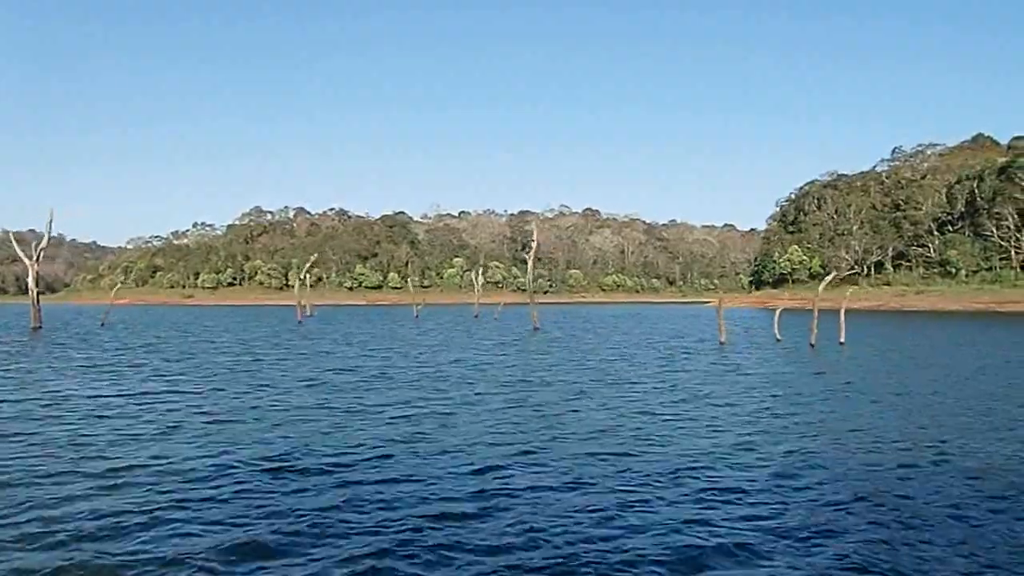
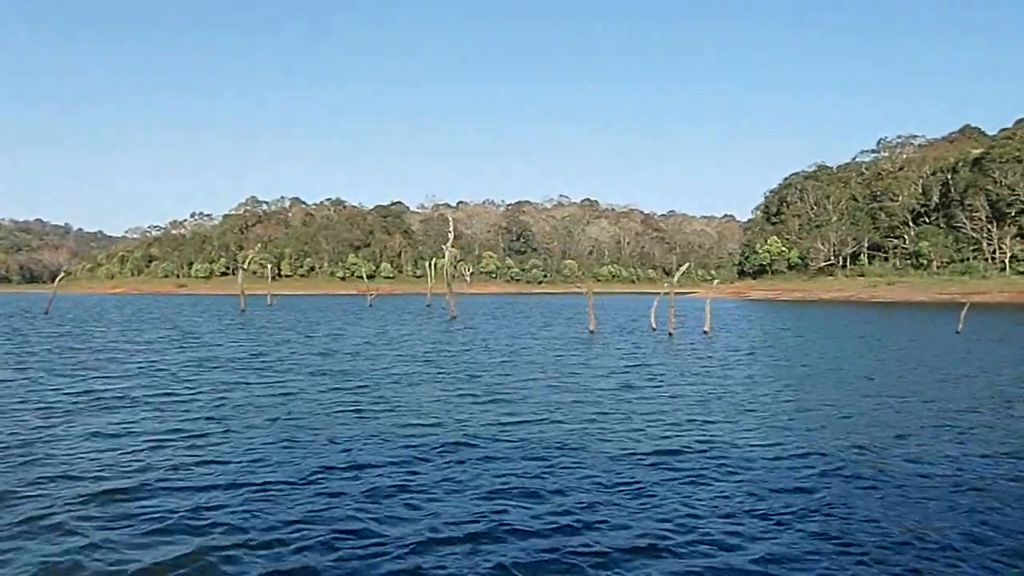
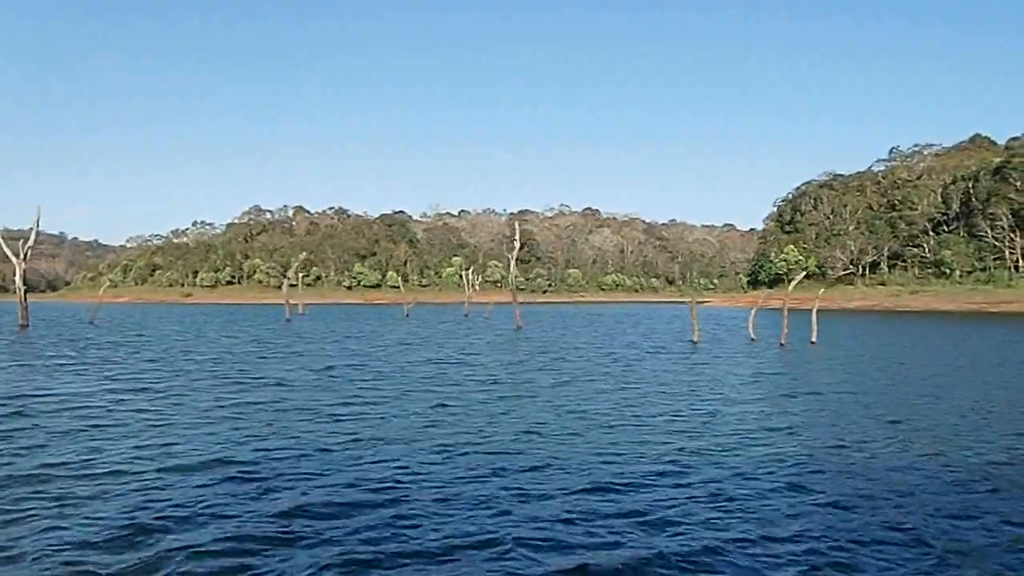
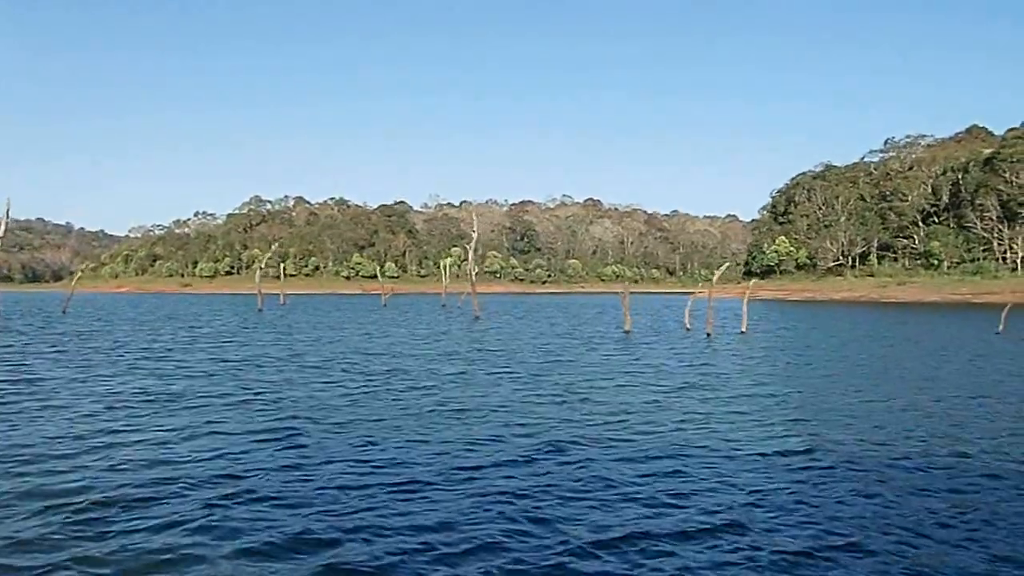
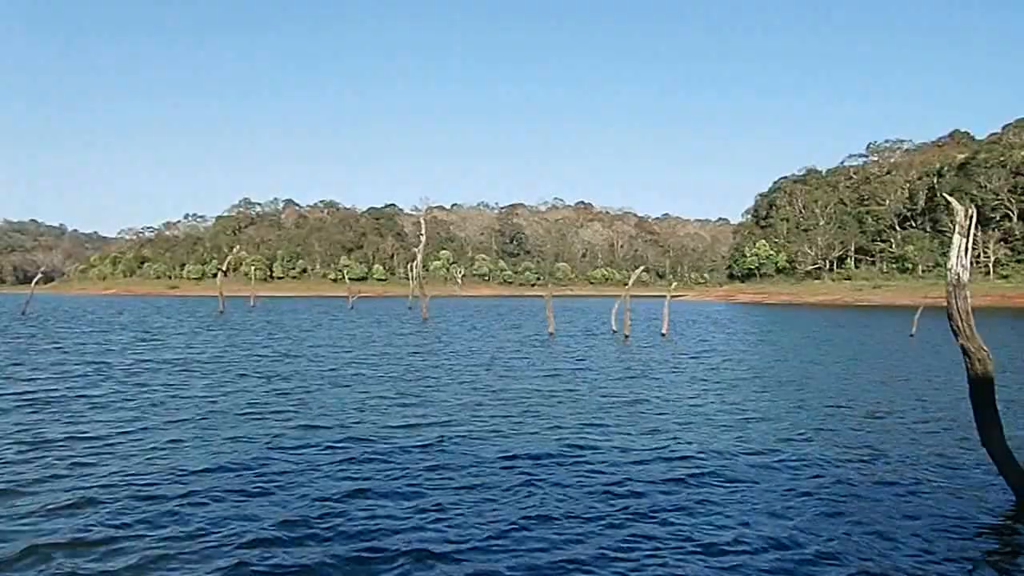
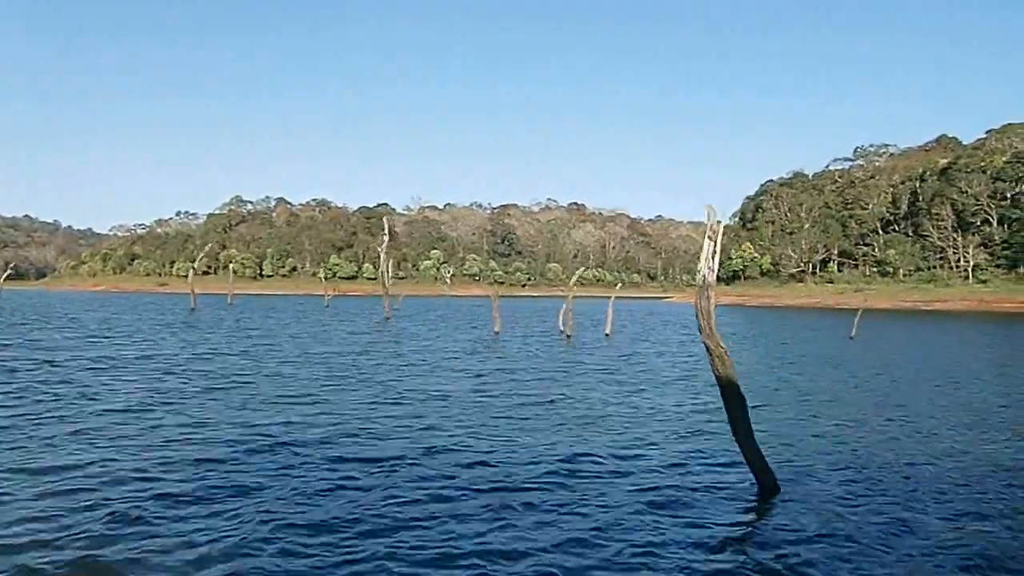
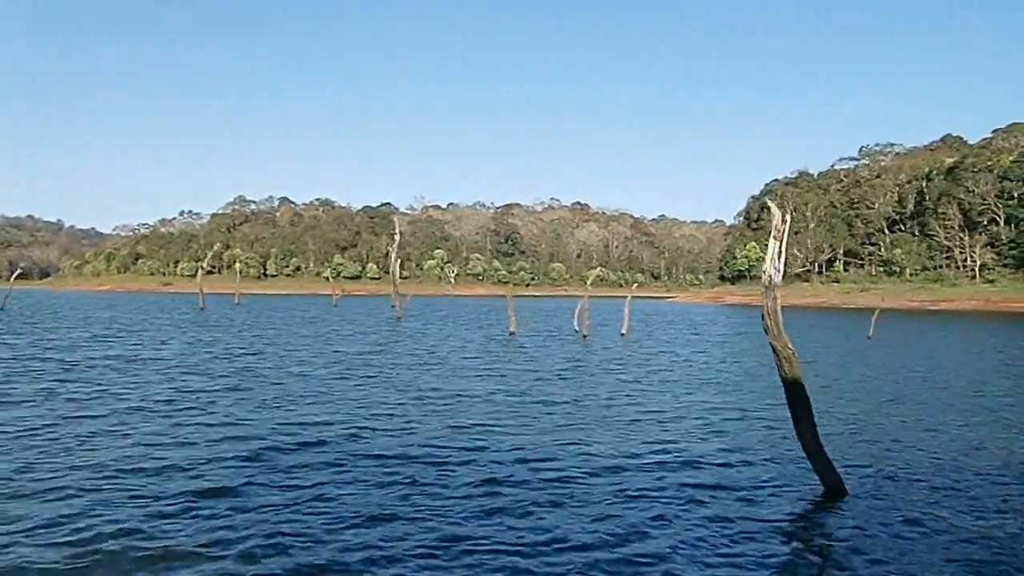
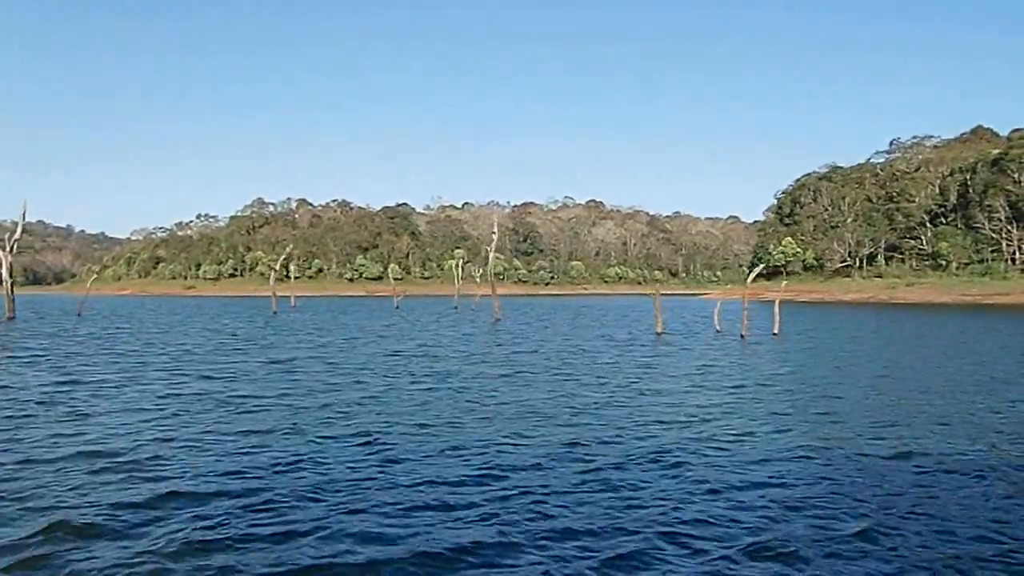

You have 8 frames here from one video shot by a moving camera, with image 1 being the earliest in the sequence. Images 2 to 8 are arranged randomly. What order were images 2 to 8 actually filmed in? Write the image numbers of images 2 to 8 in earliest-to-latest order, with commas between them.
3, 8, 4, 2, 5, 7, 6
